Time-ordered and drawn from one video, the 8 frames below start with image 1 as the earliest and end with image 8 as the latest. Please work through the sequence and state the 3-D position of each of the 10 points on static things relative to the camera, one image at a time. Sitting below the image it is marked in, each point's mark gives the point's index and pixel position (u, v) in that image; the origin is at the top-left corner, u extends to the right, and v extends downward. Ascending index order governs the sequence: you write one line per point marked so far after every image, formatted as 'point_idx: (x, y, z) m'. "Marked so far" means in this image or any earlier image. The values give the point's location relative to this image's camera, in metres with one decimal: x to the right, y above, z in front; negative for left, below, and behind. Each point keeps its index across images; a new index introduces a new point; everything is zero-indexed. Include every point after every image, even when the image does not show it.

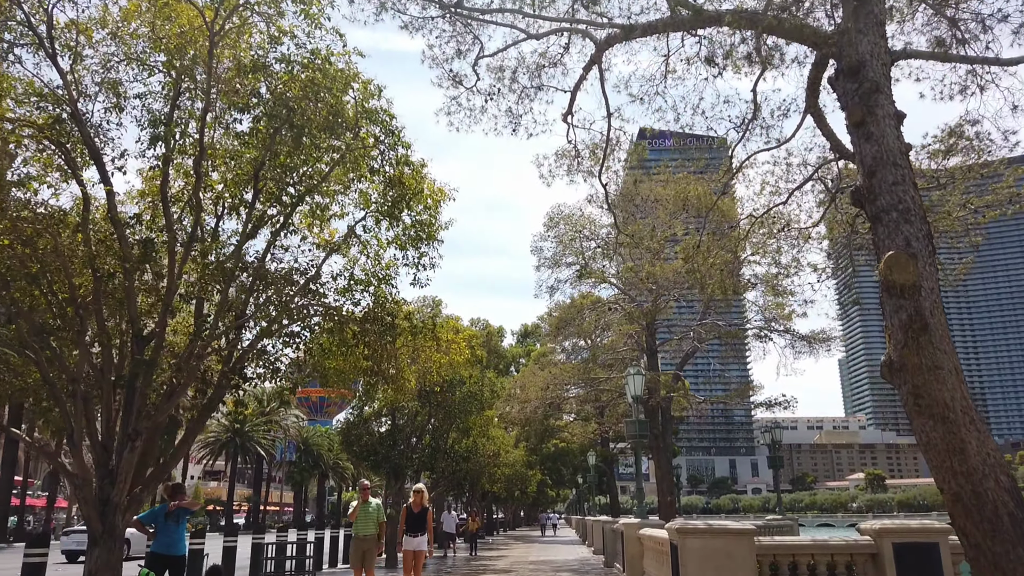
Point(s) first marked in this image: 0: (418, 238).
0: (-1.3, +0.7, +10.7) m
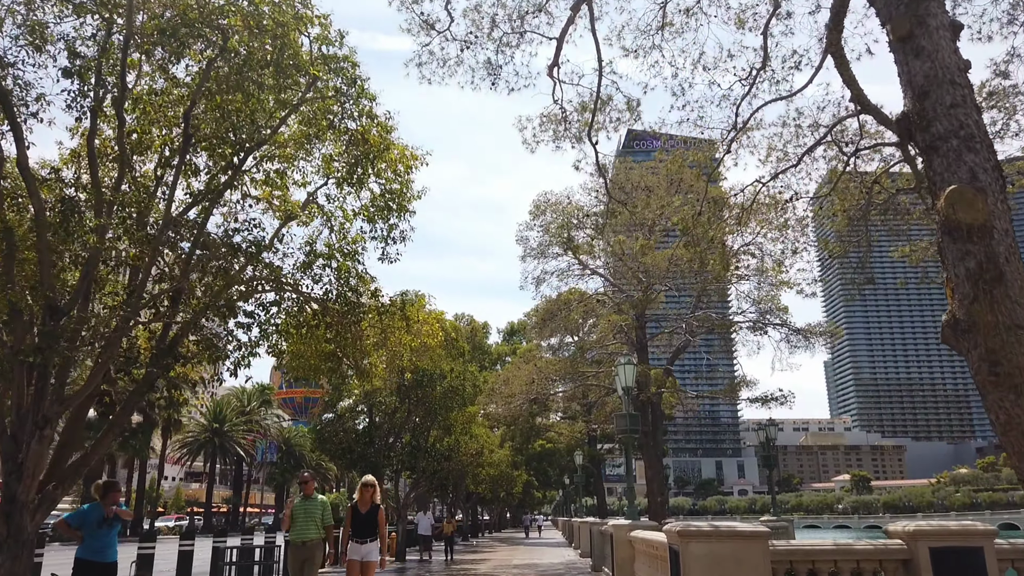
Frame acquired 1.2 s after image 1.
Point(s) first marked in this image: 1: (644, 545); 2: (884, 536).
0: (-1.6, +1.0, +9.7) m
1: (+1.8, -3.4, +10.5) m
2: (+3.1, -2.1, +6.5) m
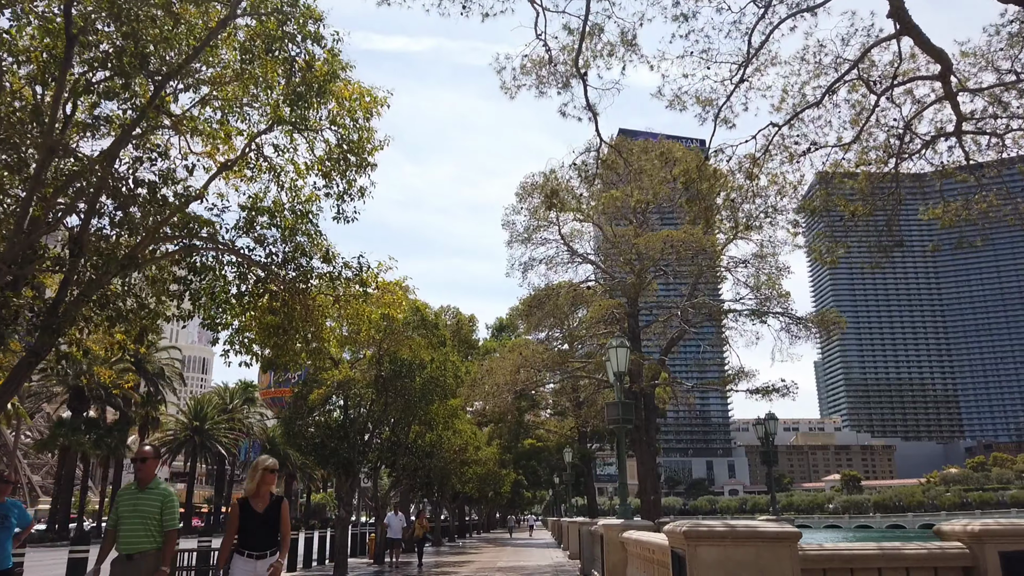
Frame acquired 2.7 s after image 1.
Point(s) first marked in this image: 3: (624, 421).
0: (-1.8, +1.4, +8.4) m
1: (+1.5, -3.1, +9.3) m
2: (+2.9, -1.7, +5.3) m
3: (+1.7, -2.0, +11.8) m
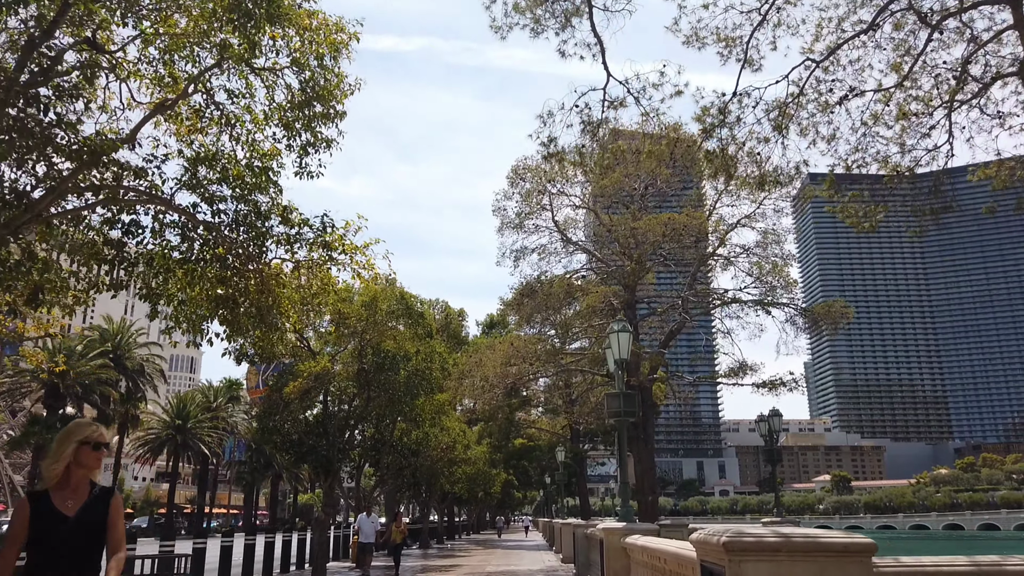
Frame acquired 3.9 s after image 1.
0: (-1.9, +1.7, +7.3) m
1: (+1.4, -2.8, +8.2) m
2: (+2.8, -1.4, +4.2) m
3: (+1.6, -1.8, +10.7) m
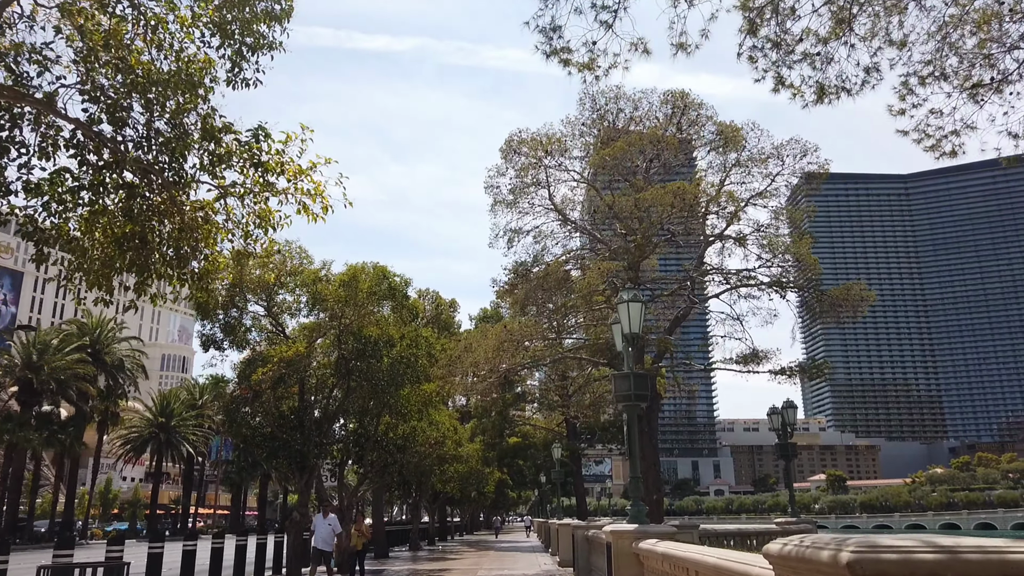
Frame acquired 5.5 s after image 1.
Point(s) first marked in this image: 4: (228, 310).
0: (-2.0, +2.1, +5.8) m
1: (+1.3, -2.4, +6.7) m
2: (+2.8, -1.0, +2.8) m
3: (+1.5, -1.3, +9.3) m
4: (-5.9, -0.5, +16.2) m
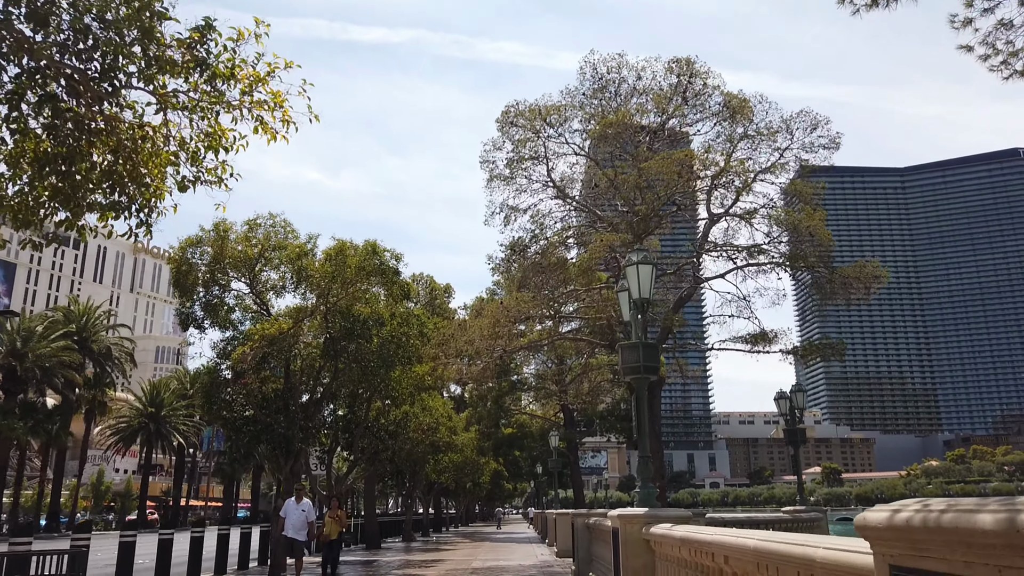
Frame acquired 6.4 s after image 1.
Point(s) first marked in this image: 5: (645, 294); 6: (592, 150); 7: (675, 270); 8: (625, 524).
0: (-2.0, +2.5, +5.0) m
1: (+1.3, -2.0, +5.9) m
2: (+2.8, -0.6, +2.0) m
3: (+1.5, -0.9, +8.5) m
4: (-6.0, 0.0, +15.4) m
5: (+1.4, -0.1, +8.3) m
6: (+1.9, +3.2, +18.1) m
7: (+3.7, +0.4, +17.8) m
8: (+1.1, -2.3, +7.7) m
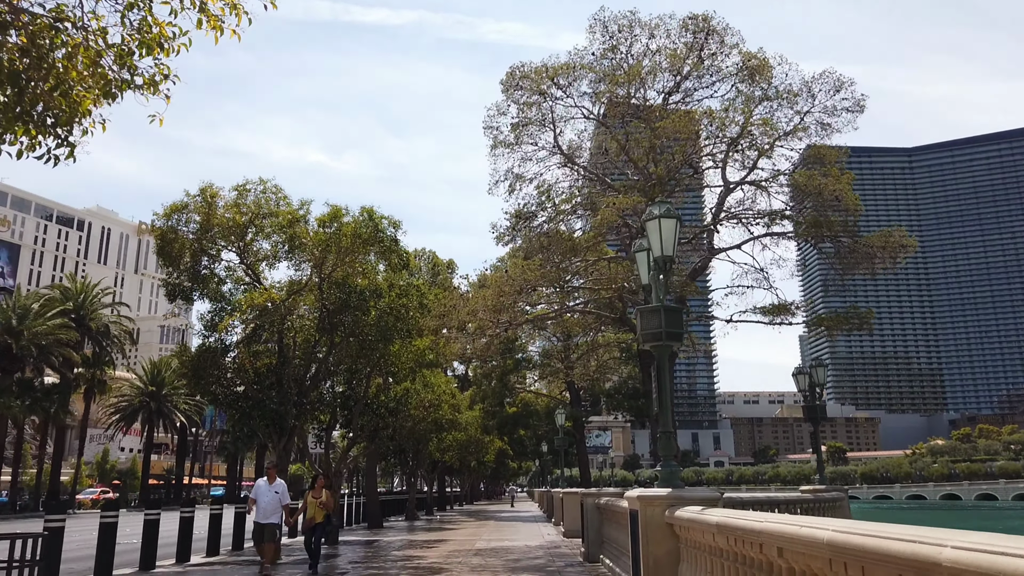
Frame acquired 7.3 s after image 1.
0: (-1.9, +2.8, +4.1) m
1: (+1.4, -1.6, +5.1) m
2: (+2.8, -0.4, +1.1) m
3: (+1.5, -0.5, +7.6) m
4: (-5.9, +0.6, +14.6) m
5: (+1.5, +0.3, +7.4) m
6: (+2.0, +3.9, +17.1) m
7: (+3.8, +1.1, +16.9) m
8: (+1.2, -1.9, +6.9) m
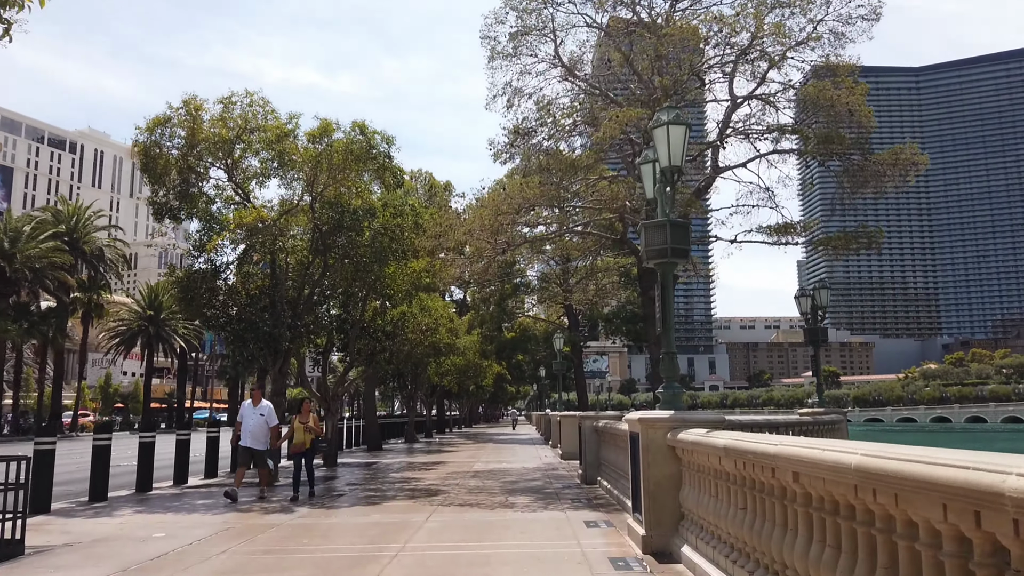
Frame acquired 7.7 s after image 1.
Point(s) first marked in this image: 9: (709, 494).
0: (-2.0, +3.3, +3.4) m
1: (+1.3, -1.1, +4.9) m
2: (+2.8, -0.2, +0.8) m
3: (+1.5, +0.3, +7.3) m
4: (-5.9, +2.1, +14.0) m
5: (+1.5, +1.1, +7.0) m
6: (+1.9, +5.5, +16.3) m
7: (+3.8, +2.7, +16.3) m
8: (+1.2, -1.2, +6.7) m
9: (+1.3, -1.4, +5.3) m
